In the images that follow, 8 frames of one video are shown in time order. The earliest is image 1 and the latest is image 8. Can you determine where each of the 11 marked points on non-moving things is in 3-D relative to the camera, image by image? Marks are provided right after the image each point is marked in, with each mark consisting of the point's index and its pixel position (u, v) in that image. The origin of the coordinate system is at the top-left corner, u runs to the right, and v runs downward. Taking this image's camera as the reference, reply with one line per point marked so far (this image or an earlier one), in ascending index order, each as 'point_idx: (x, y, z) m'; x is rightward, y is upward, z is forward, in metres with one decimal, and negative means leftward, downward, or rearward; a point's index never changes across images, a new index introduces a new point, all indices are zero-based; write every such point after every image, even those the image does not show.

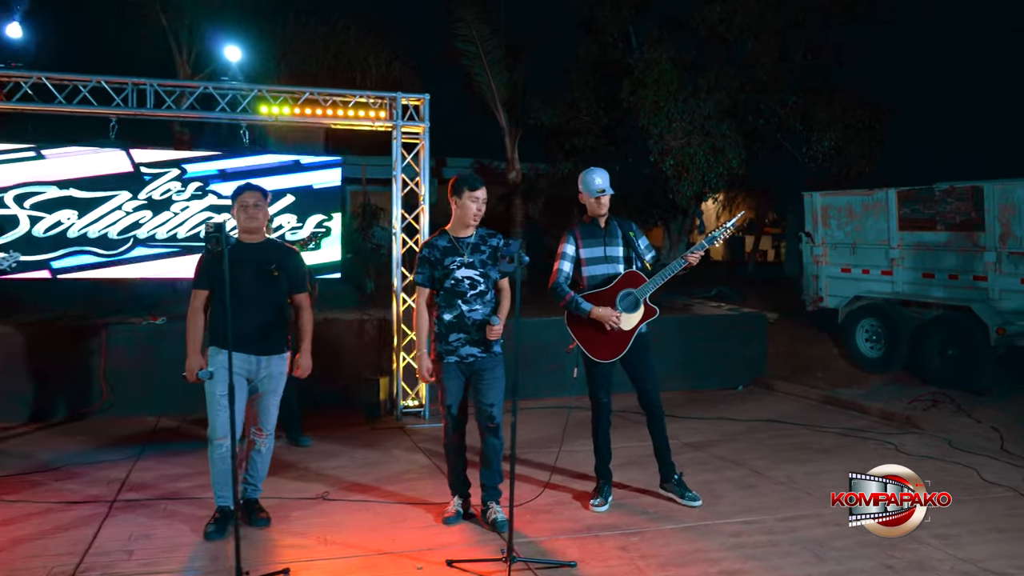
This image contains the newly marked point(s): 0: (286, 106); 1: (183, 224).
0: (-2.4, +1.9, +8.7) m
1: (-3.6, +0.7, +8.9) m
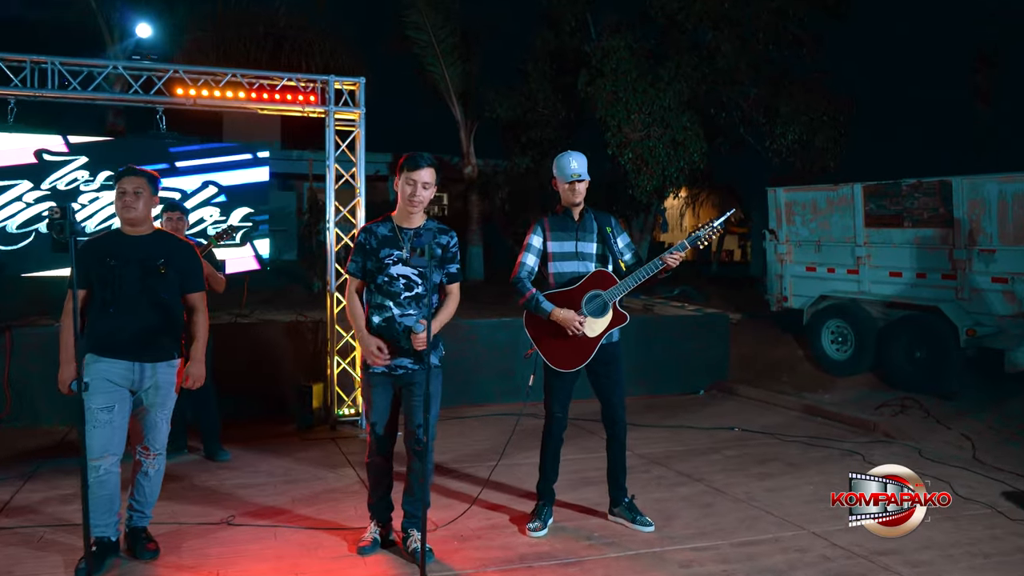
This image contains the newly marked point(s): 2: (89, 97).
0: (-3.0, +1.9, +8.0) m
1: (-4.2, +0.7, +8.1) m
2: (-4.0, +1.8, +7.8) m
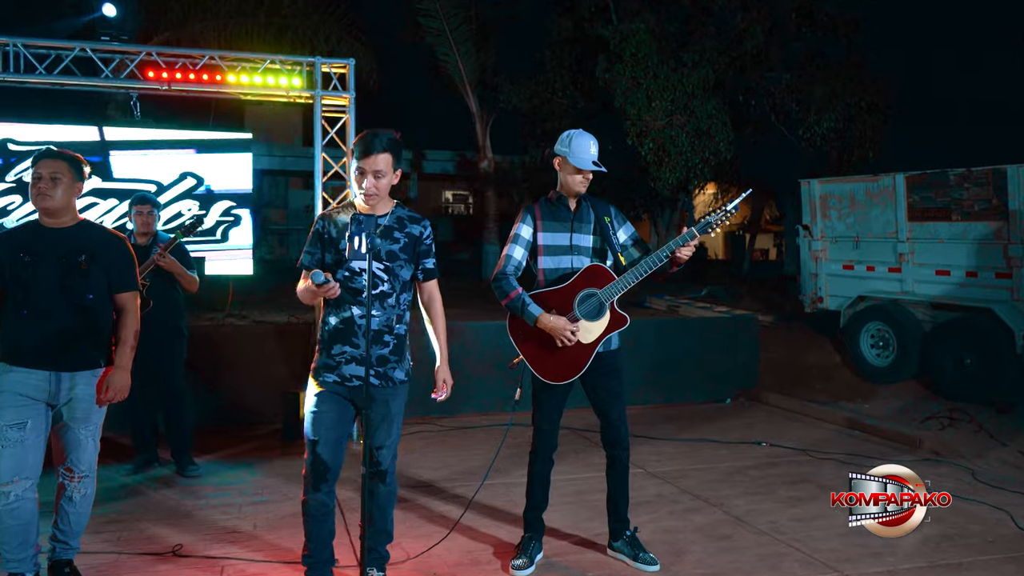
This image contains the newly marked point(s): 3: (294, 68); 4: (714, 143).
0: (-3.0, +1.9, +7.4) m
1: (-4.2, +0.7, +7.6) m
2: (-4.0, +1.8, +7.2) m
3: (-2.0, +2.1, +7.7) m
4: (+3.3, +2.4, +13.5) m
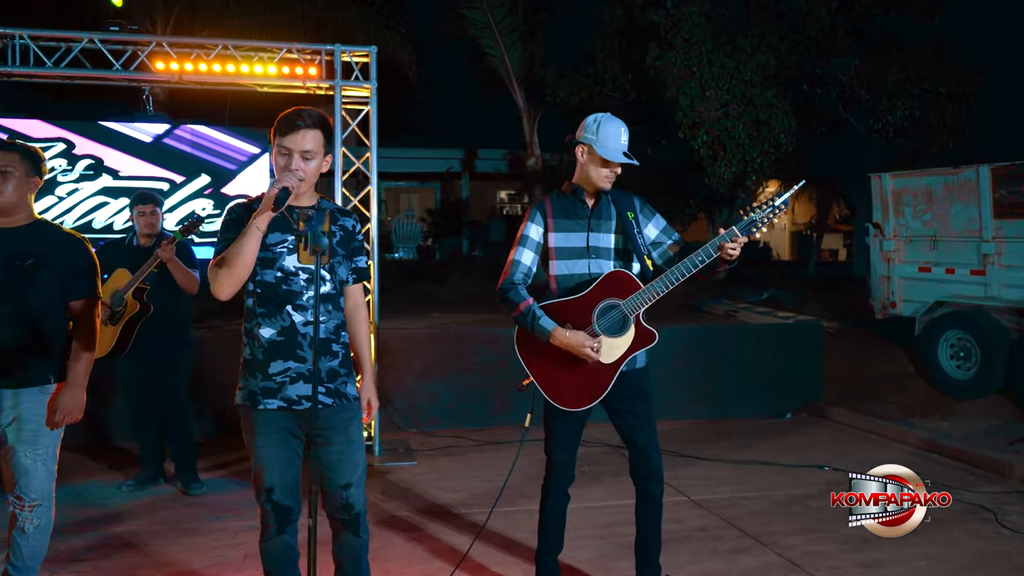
0: (-2.7, +1.9, +7.0) m
1: (-3.9, +0.7, +7.3) m
2: (-3.7, +1.8, +6.9) m
3: (-1.7, +2.0, +7.2) m
4: (+4.0, +2.3, +12.6) m
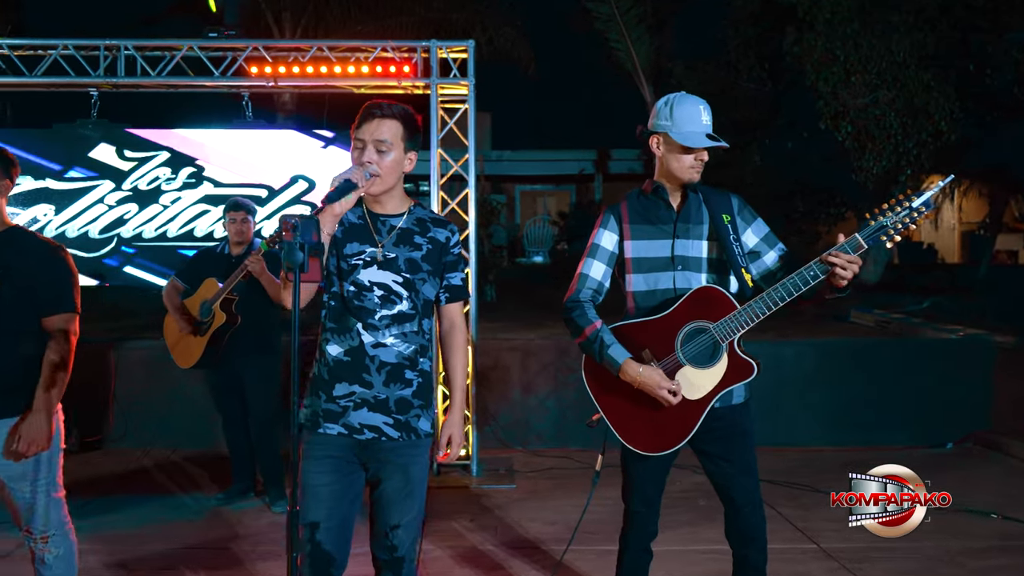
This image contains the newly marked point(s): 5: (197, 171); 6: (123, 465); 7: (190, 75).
0: (-1.9, +1.8, +6.8) m
1: (-3.0, +0.6, +7.3) m
2: (-2.8, +1.7, +6.9) m
3: (-0.9, +1.9, +6.9) m
4: (+5.8, +2.2, +11.2) m
5: (-2.8, +1.0, +7.3) m
6: (-3.3, -1.5, +7.0) m
7: (-2.7, +1.8, +6.8) m
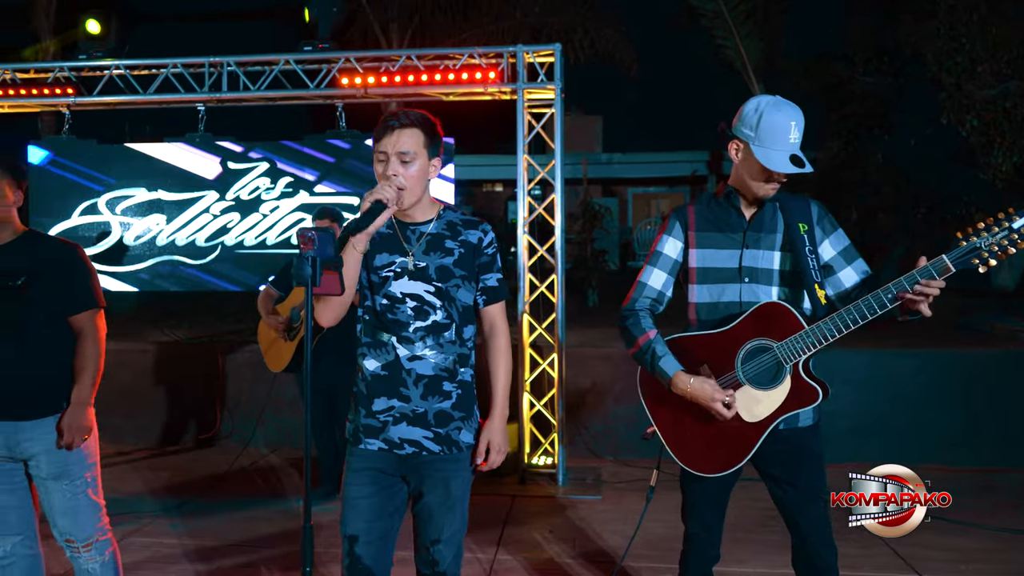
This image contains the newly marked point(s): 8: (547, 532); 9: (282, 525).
0: (-1.1, +1.8, +6.9) m
1: (-2.2, +0.6, +7.6) m
2: (-2.1, +1.6, +7.1) m
3: (-0.1, +1.9, +6.8) m
4: (+7.0, +2.1, +10.2) m
5: (-2.0, +1.0, +7.5) m
6: (-2.5, -1.5, +7.3) m
7: (-1.9, +1.7, +7.1) m
8: (+0.2, -1.7, +5.7) m
9: (-1.6, -1.7, +5.8) m
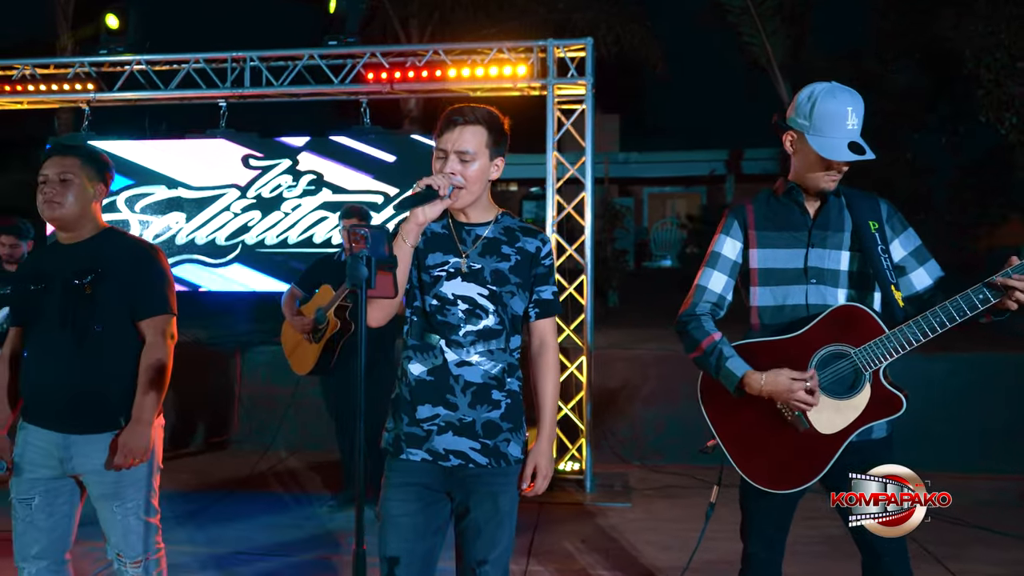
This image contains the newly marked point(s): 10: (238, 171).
0: (-0.9, +1.8, +6.8) m
1: (-2.0, +0.6, +7.4) m
2: (-1.9, +1.6, +7.0) m
3: (+0.1, +1.9, +6.7) m
4: (+7.3, +2.1, +9.9) m
5: (-1.7, +1.0, +7.4) m
6: (-2.3, -1.5, +7.2) m
7: (-1.7, +1.7, +6.9) m
8: (+0.5, -1.7, +5.5) m
9: (-1.4, -1.7, +5.6) m
10: (-2.5, +1.1, +7.5) m
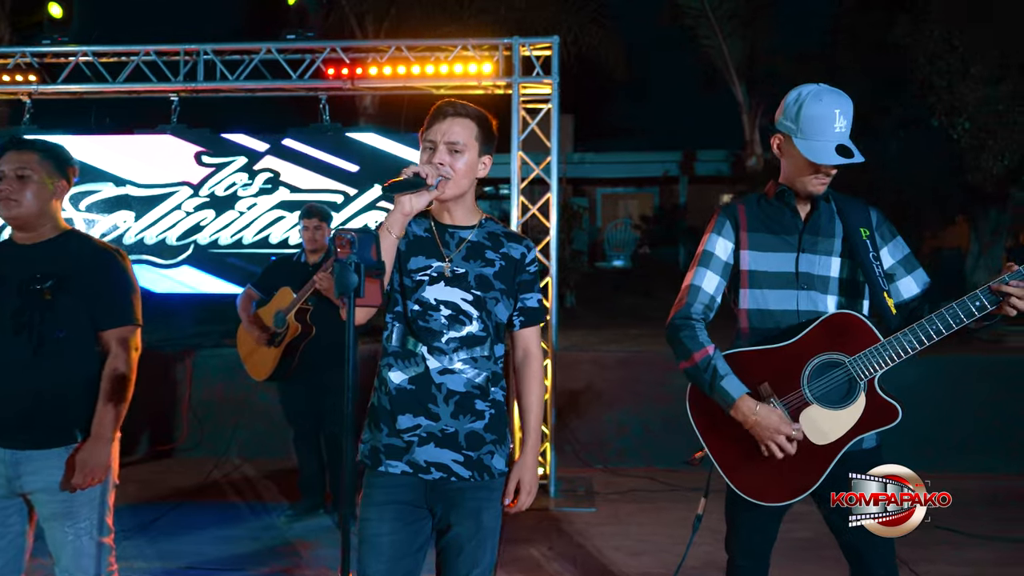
0: (-1.2, +1.8, +6.6) m
1: (-2.3, +0.5, +7.2) m
2: (-2.2, +1.6, +6.7) m
3: (-0.2, +1.9, +6.5) m
4: (+6.8, +2.1, +10.2) m
5: (-2.1, +1.0, +7.2) m
6: (-2.6, -1.6, +6.9) m
7: (-2.0, +1.7, +6.7) m
8: (+0.2, -1.7, +5.4) m
9: (-1.6, -1.7, +5.4) m
10: (-2.8, +1.1, +7.3) m
